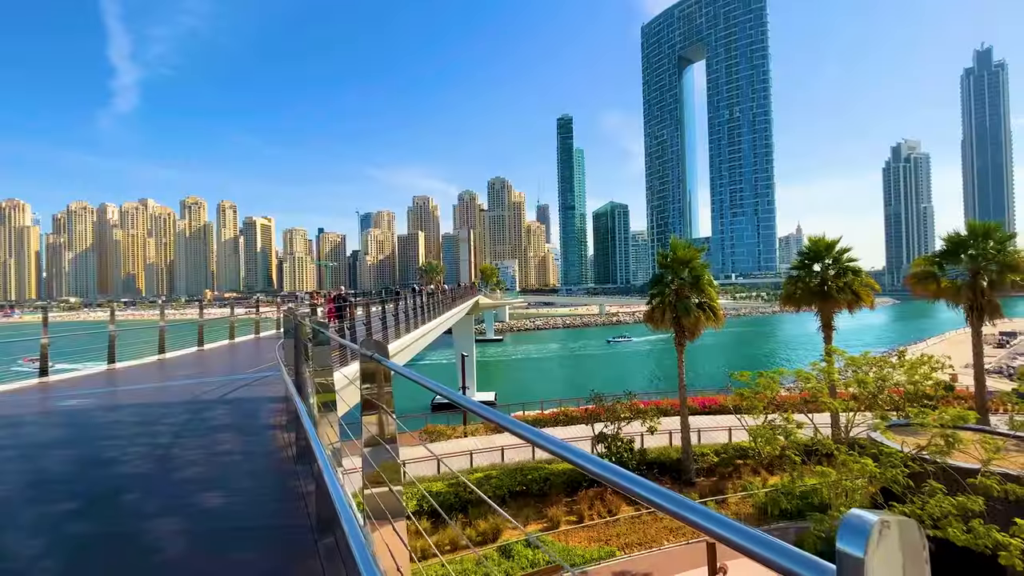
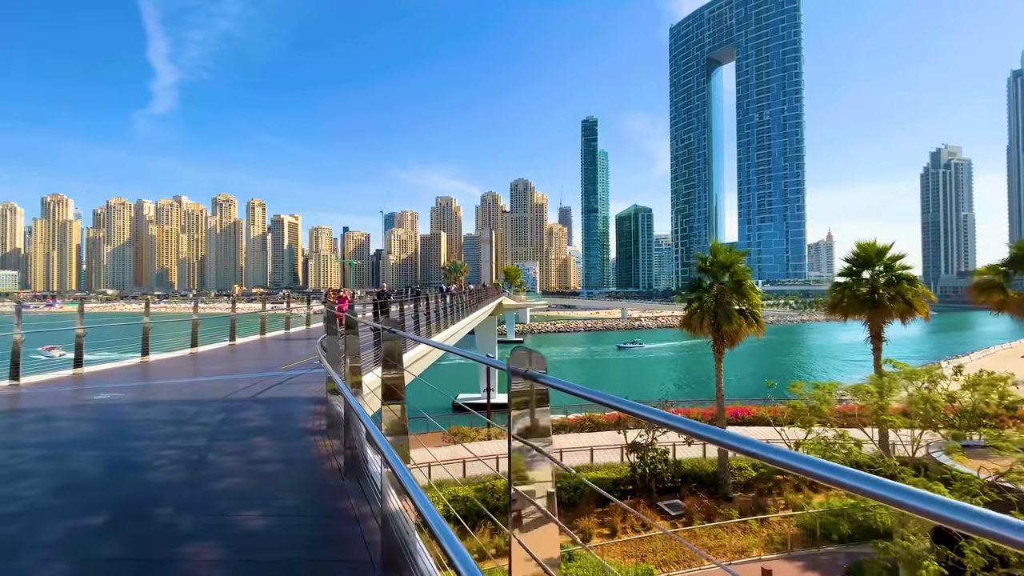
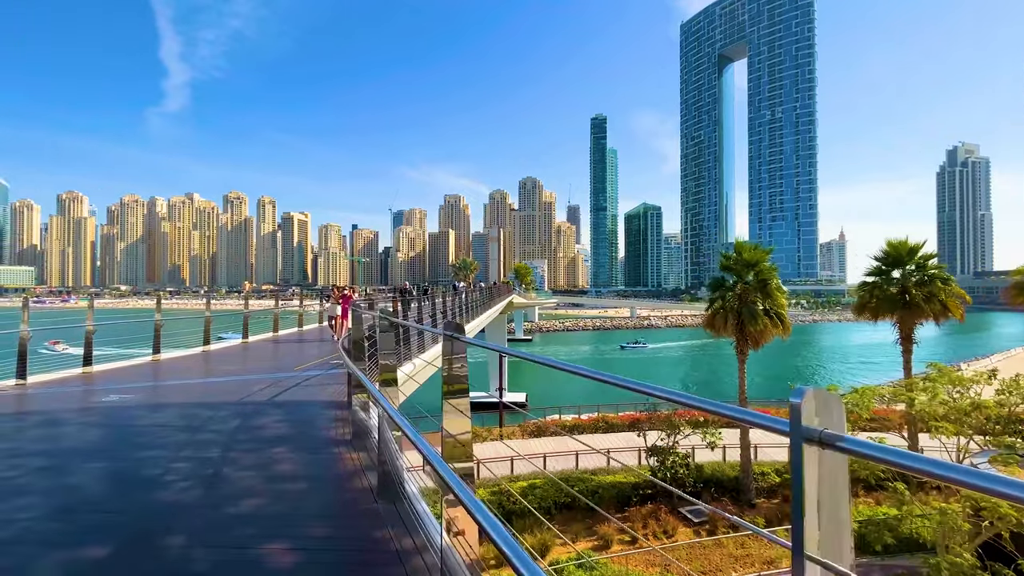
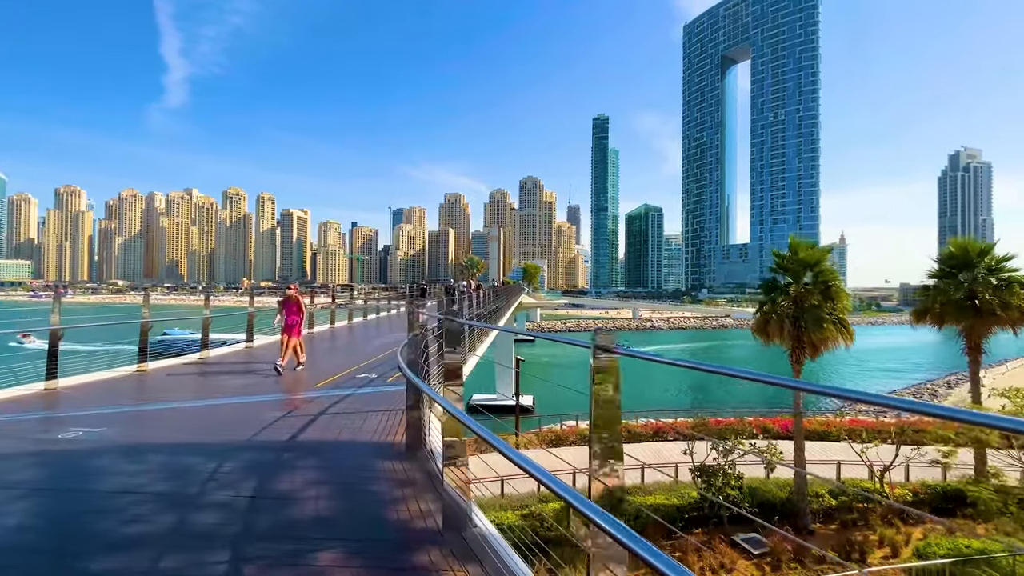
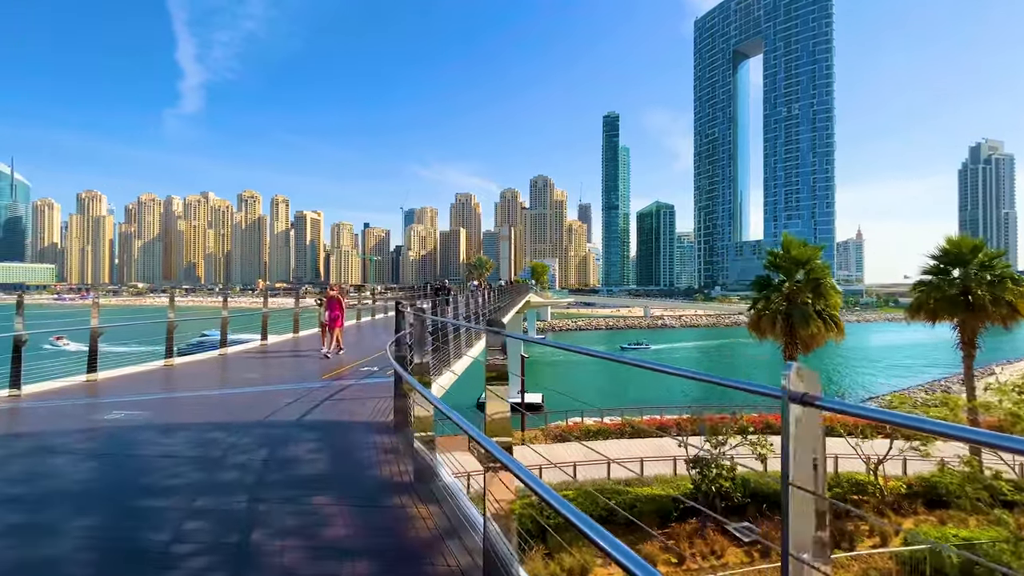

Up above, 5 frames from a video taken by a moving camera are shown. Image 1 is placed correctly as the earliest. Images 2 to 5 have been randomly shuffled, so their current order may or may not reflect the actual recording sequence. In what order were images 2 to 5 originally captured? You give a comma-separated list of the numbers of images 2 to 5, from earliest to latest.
2, 3, 5, 4
